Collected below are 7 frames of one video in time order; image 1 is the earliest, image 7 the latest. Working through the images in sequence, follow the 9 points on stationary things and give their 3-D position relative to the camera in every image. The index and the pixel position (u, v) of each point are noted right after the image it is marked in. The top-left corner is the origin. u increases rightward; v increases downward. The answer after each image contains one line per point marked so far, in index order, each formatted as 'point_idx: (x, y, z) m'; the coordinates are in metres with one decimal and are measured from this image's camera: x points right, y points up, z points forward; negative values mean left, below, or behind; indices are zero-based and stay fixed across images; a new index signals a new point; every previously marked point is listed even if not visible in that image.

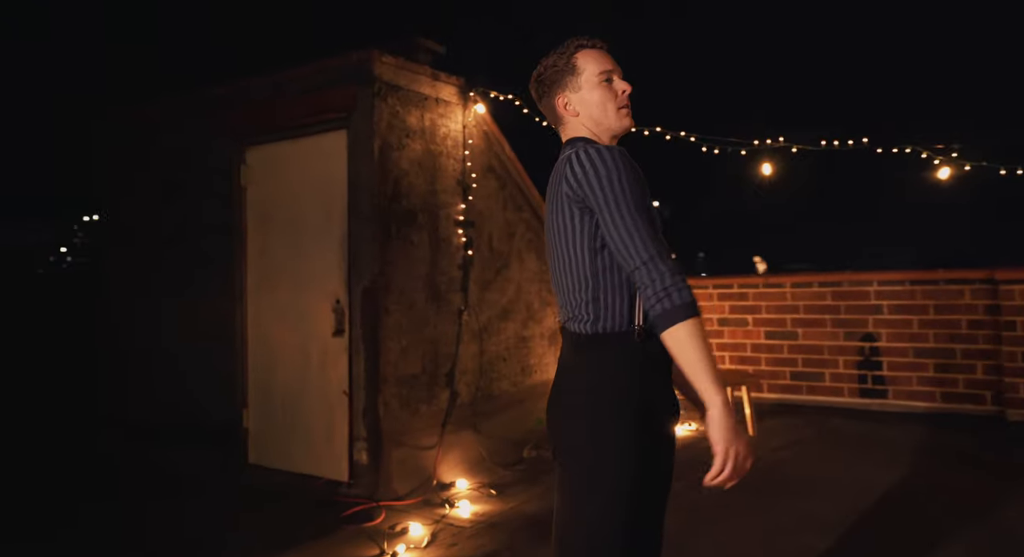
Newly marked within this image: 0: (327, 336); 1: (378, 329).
0: (-1.2, -0.4, +4.8) m
1: (-0.8, -0.3, +4.6) m
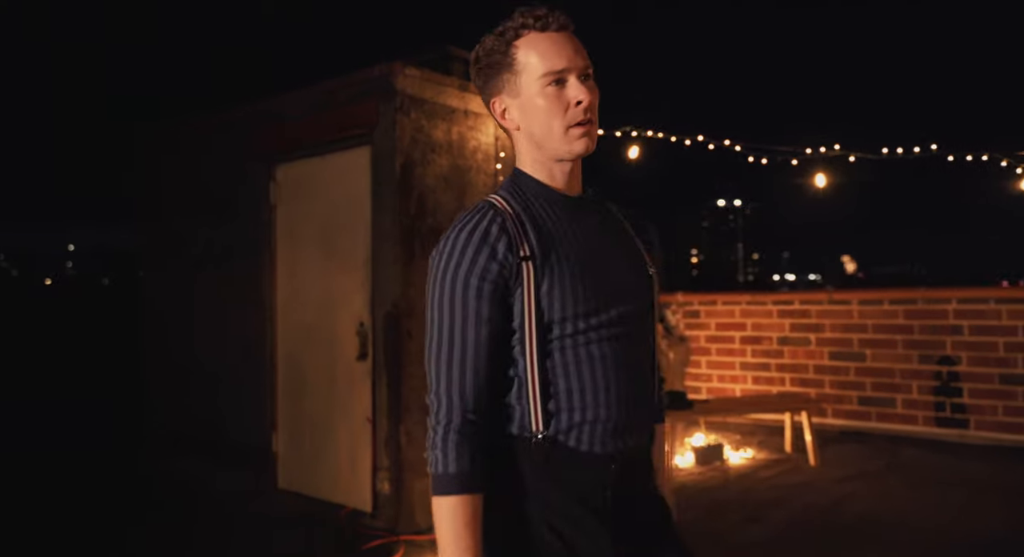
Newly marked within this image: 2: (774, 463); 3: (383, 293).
0: (-1.0, -0.5, +4.7) m
1: (-0.7, -0.5, +4.4) m
2: (+1.9, -1.4, +5.5) m
3: (-0.8, -0.1, +4.4) m
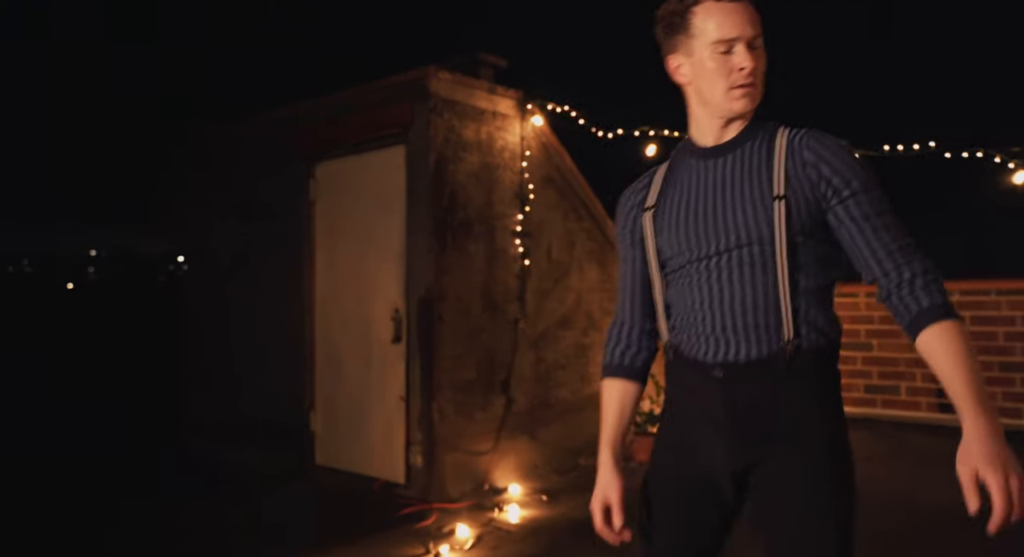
0: (-0.8, -0.4, +5.0) m
1: (-0.5, -0.4, +4.7) m
2: (+2.1, -1.3, +5.8) m
3: (-0.6, 0.0, +4.8) m
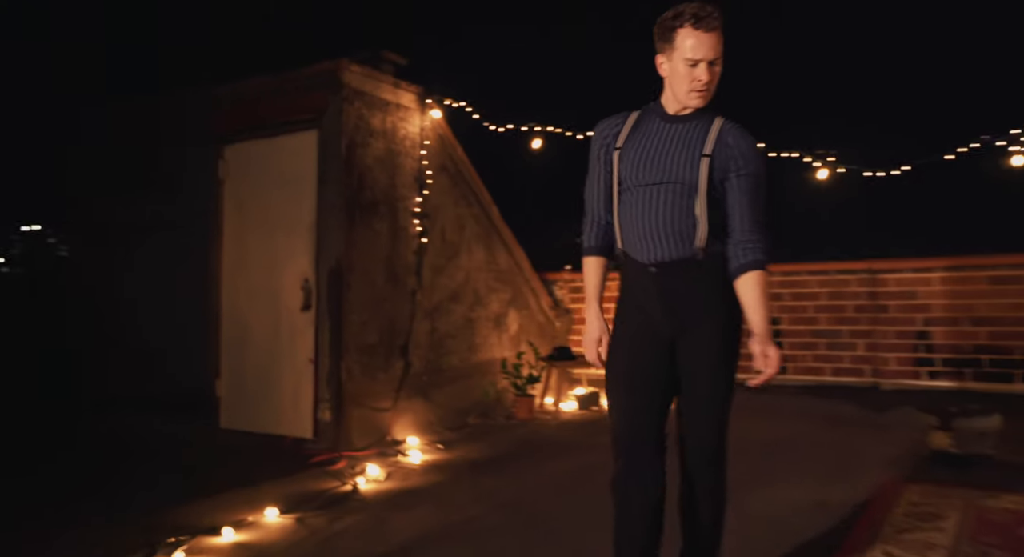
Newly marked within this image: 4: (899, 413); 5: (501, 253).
0: (-1.6, -0.2, +5.4) m
1: (-1.2, -0.2, +5.2) m
2: (+1.1, -1.2, +6.8) m
3: (-1.3, +0.2, +5.3) m
4: (+3.0, -1.1, +5.8) m
5: (-0.1, +0.2, +7.0) m
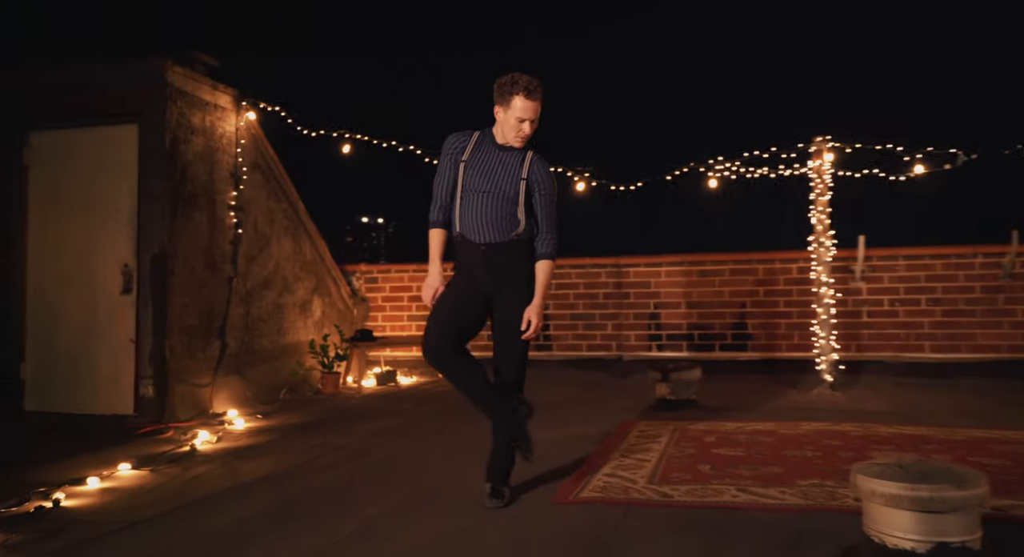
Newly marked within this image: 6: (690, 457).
0: (-3.0, -0.1, +5.7) m
1: (-2.6, -0.1, +5.6) m
2: (-0.8, -1.1, +7.8) m
3: (-2.7, +0.3, +5.6) m
4: (+1.2, -1.0, +7.4) m
5: (-2.1, +0.4, +7.6) m
6: (+1.0, -1.0, +4.1) m
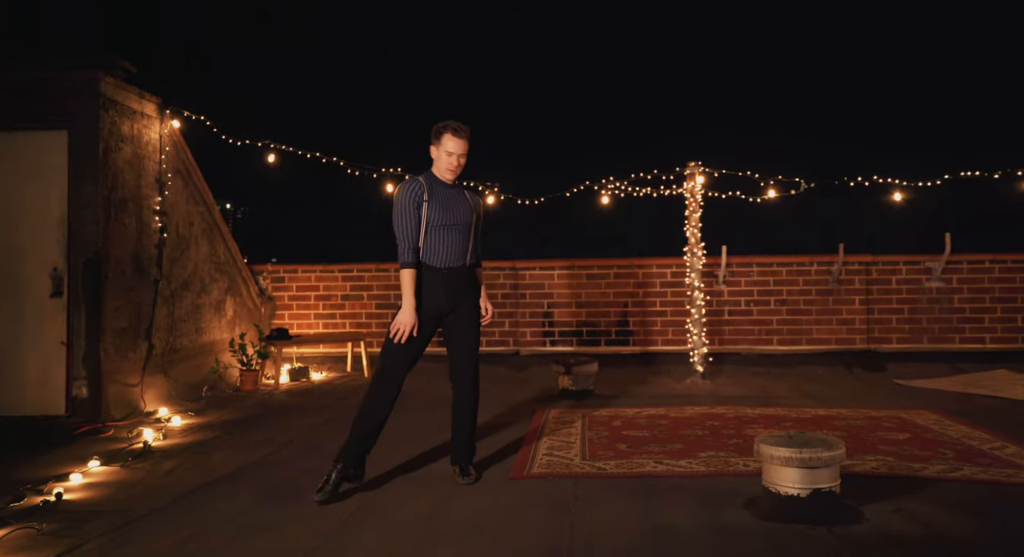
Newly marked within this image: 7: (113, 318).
0: (-3.6, -0.1, +5.7) m
1: (-3.2, -0.1, +5.7) m
2: (-1.9, -1.1, +8.2) m
3: (-3.3, +0.3, +5.7) m
4: (+0.2, -1.0, +8.3) m
5: (-3.1, +0.3, +7.8) m
6: (+0.6, -1.1, +4.9) m
7: (-3.1, -0.3, +5.8) m
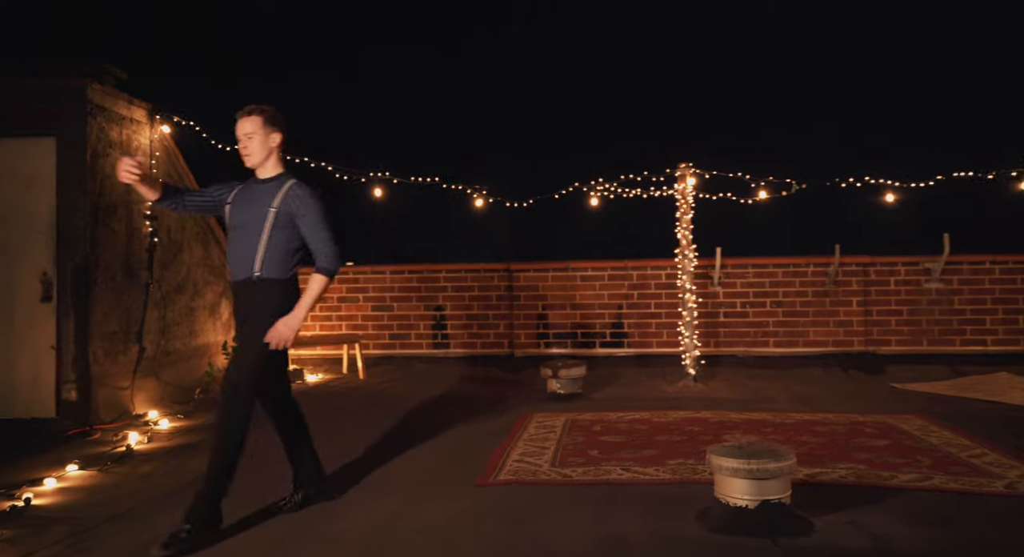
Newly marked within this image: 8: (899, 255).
0: (-3.8, -0.2, +5.8) m
1: (-3.3, -0.1, +5.8) m
2: (-1.9, -1.1, +8.3) m
3: (-3.4, +0.2, +5.8) m
4: (+0.2, -1.0, +8.3) m
5: (-3.1, +0.3, +7.9) m
6: (+0.5, -1.1, +4.9) m
7: (-3.3, -0.4, +5.9) m
8: (+4.4, +0.3, +8.5) m
